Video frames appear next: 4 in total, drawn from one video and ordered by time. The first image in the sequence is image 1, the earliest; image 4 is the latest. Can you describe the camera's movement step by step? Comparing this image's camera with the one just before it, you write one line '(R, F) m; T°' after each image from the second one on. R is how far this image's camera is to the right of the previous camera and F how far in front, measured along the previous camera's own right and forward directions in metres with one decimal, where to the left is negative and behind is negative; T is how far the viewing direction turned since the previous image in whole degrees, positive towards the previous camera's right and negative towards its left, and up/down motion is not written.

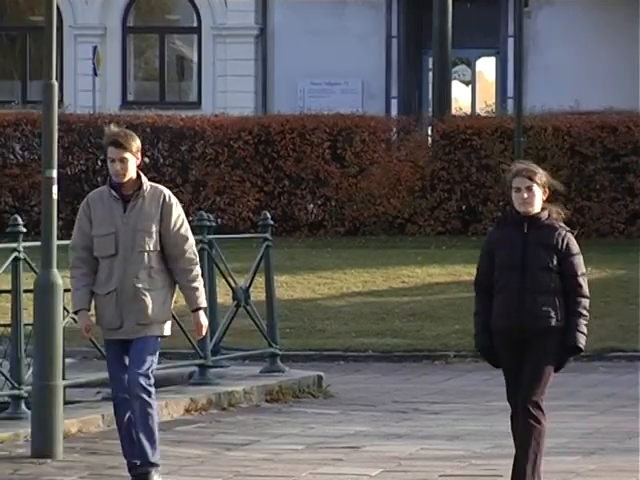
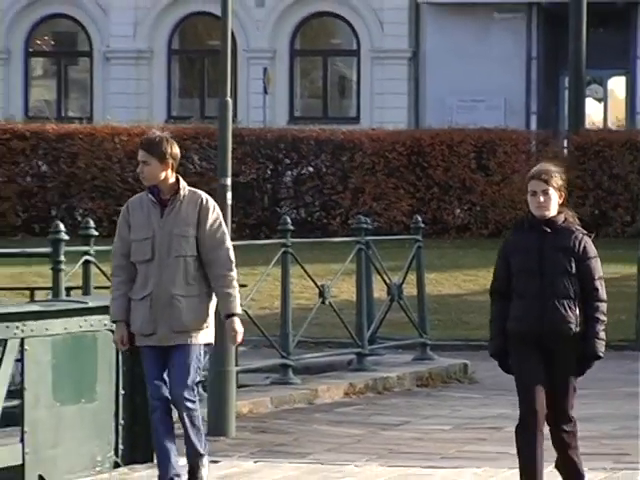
(+0.2, -1.8) m; -4°
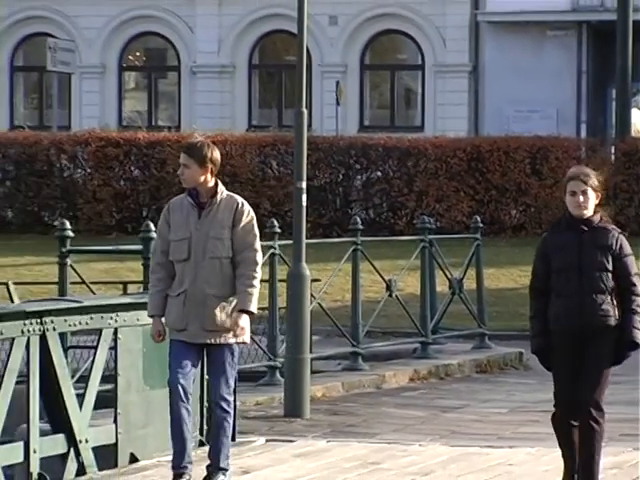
(-0.1, -1.7) m; -1°
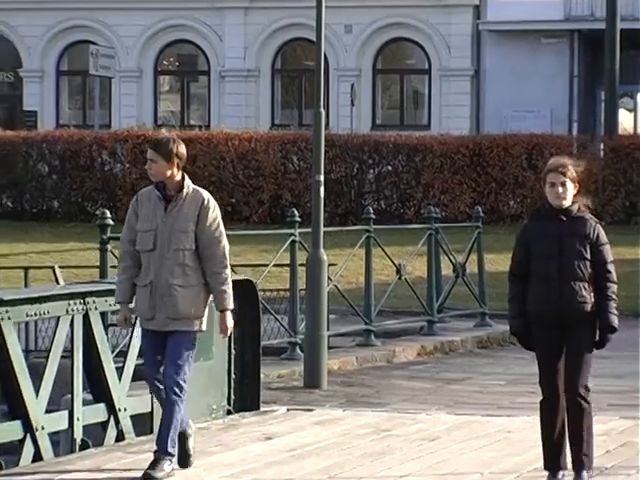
(-0.1, -2.0) m; 0°
